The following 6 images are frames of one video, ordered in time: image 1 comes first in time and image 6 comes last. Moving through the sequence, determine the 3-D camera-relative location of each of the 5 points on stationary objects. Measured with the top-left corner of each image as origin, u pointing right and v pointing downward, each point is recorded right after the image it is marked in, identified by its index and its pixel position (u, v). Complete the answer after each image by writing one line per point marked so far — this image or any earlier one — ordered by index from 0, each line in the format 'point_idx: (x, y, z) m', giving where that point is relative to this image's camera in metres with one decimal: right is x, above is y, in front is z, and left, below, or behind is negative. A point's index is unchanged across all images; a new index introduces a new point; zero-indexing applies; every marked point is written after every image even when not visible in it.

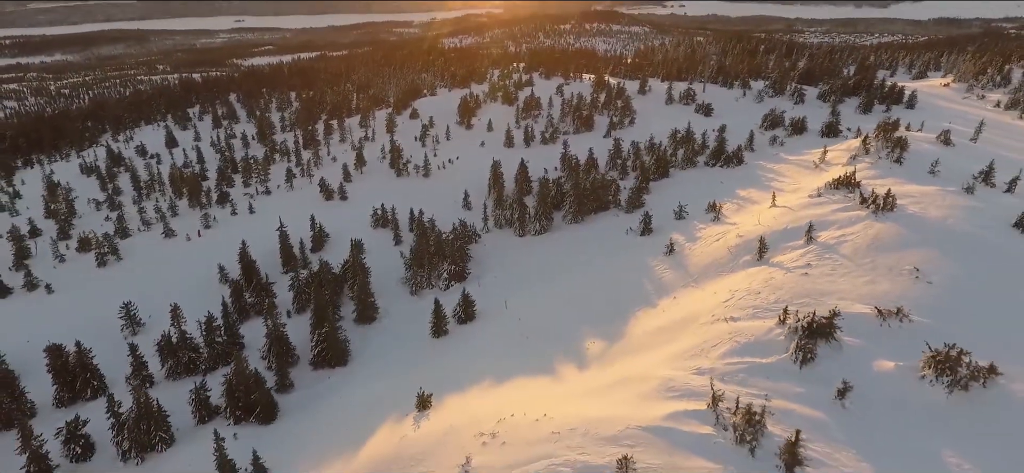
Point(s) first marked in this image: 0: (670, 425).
0: (+3.1, -3.7, +10.4) m
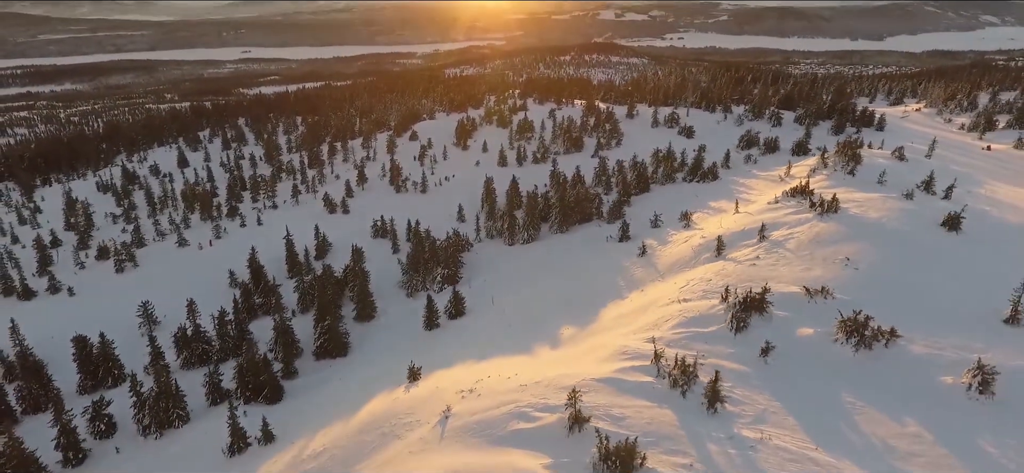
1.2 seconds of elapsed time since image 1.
0: (+2.5, -3.3, +12.3) m
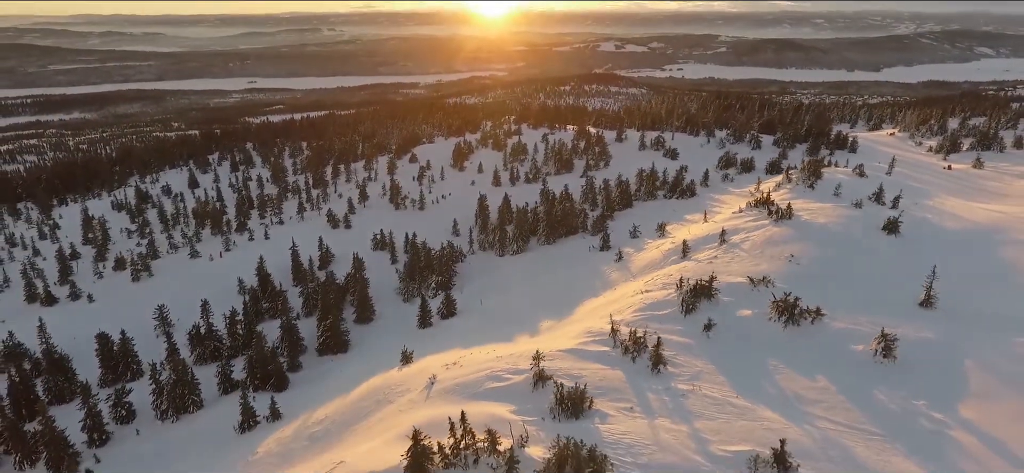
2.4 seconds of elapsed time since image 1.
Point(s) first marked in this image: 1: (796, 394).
0: (+1.9, -3.0, +14.3) m
1: (+6.5, -3.6, +12.0) m
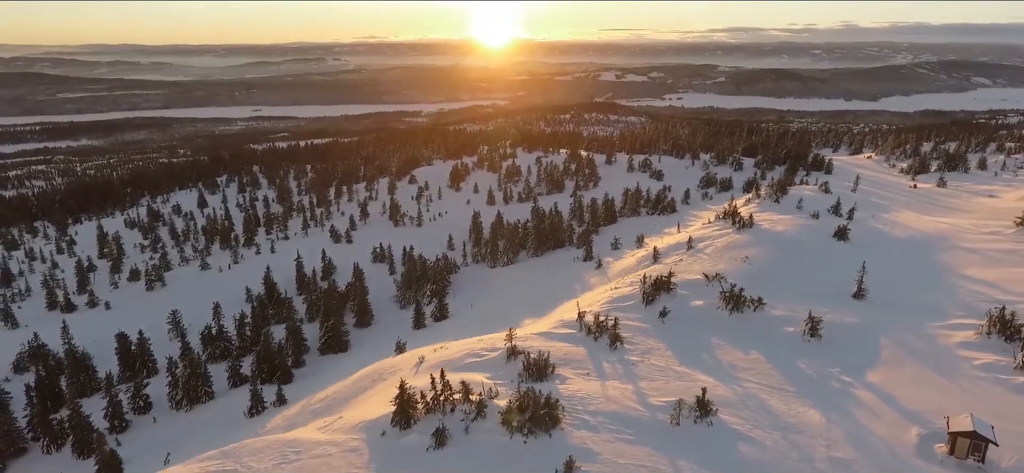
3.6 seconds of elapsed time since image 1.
0: (+1.2, -3.0, +16.4) m
1: (+5.8, -3.4, +14.0) m
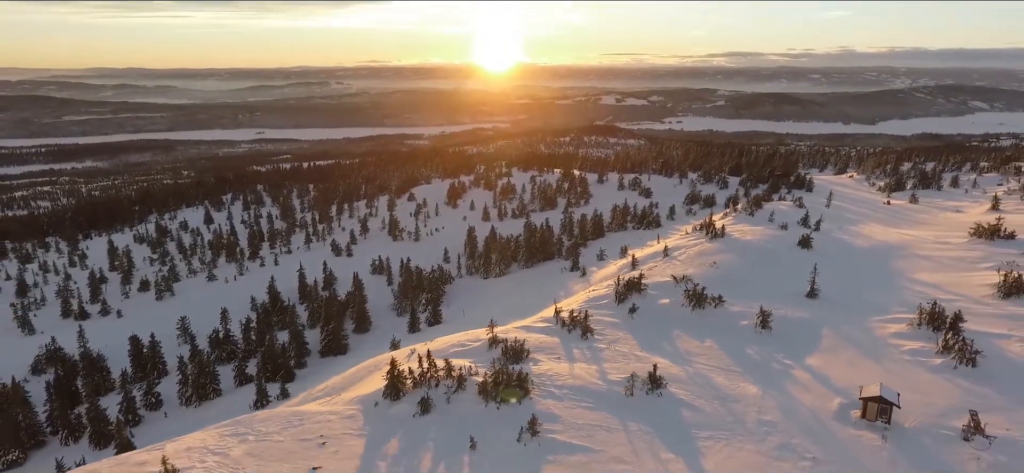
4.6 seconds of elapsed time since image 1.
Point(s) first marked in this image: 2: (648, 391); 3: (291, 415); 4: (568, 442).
0: (+0.6, -3.1, +18.1) m
1: (+5.2, -3.4, +15.7) m
2: (+3.4, -3.8, +13.0) m
3: (-5.7, -4.6, +13.6) m
4: (+1.2, -4.3, +11.1) m
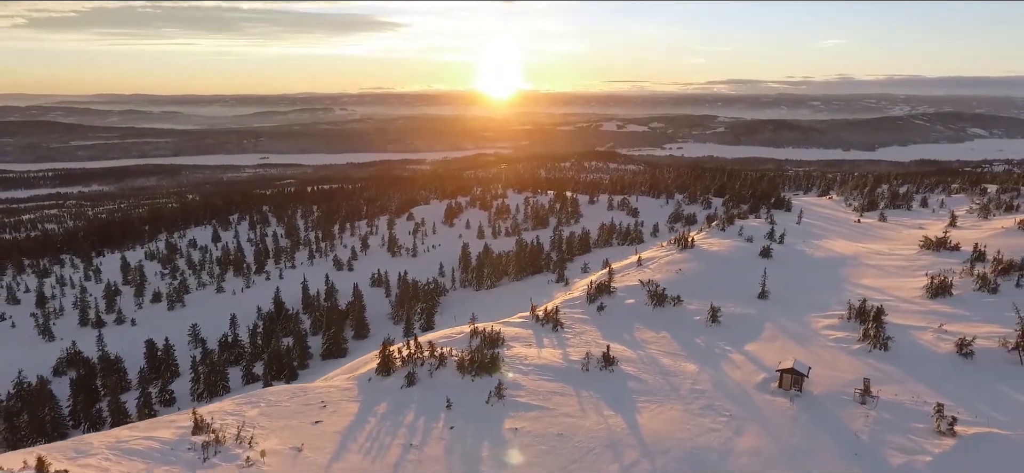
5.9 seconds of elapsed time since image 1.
0: (-0.1, -3.3, +20.4) m
1: (+4.5, -3.5, +18.0) m
2: (+2.6, -3.8, +15.2) m
3: (-6.5, -4.6, +15.8) m
4: (+0.4, -4.2, +13.3) m
